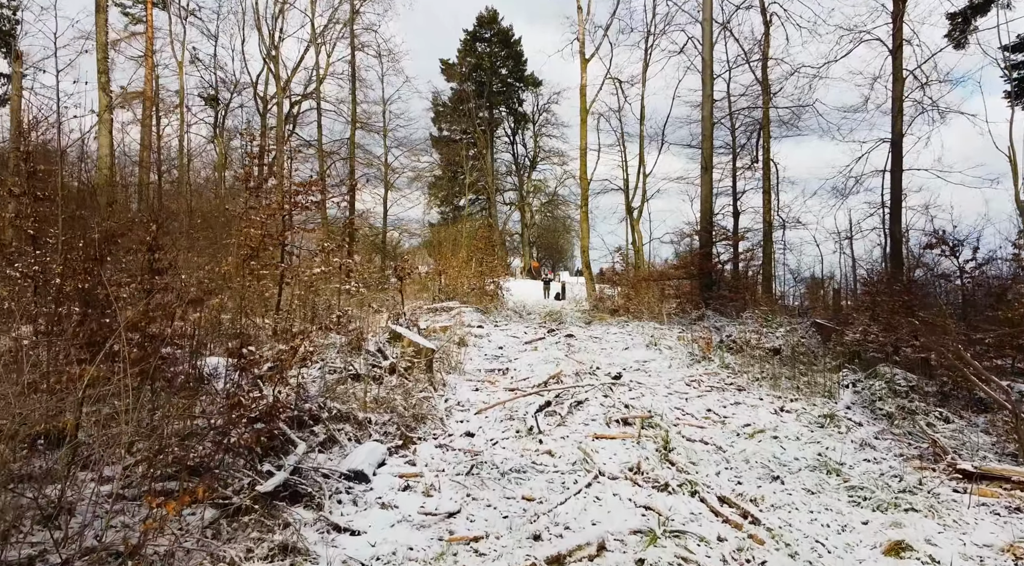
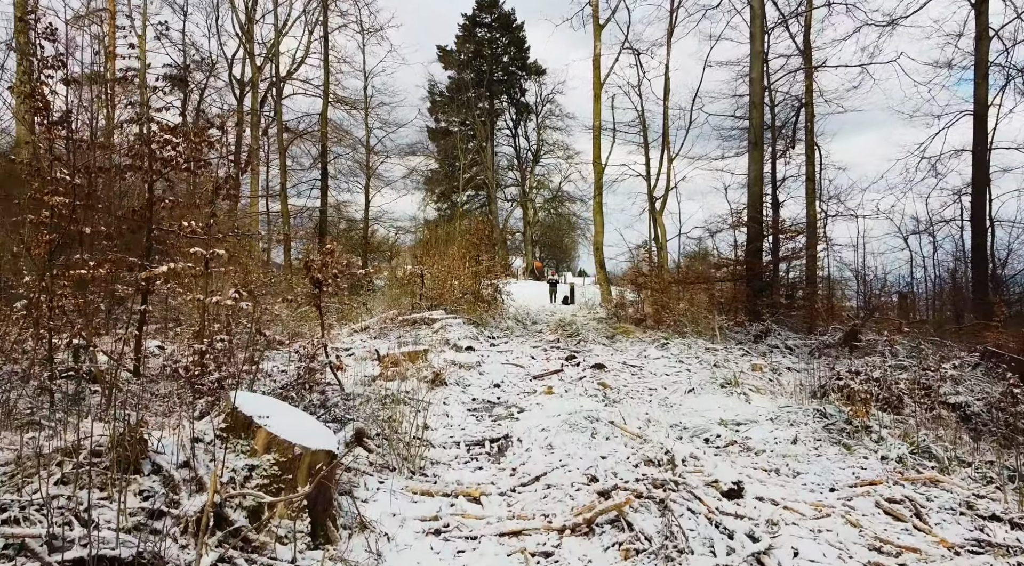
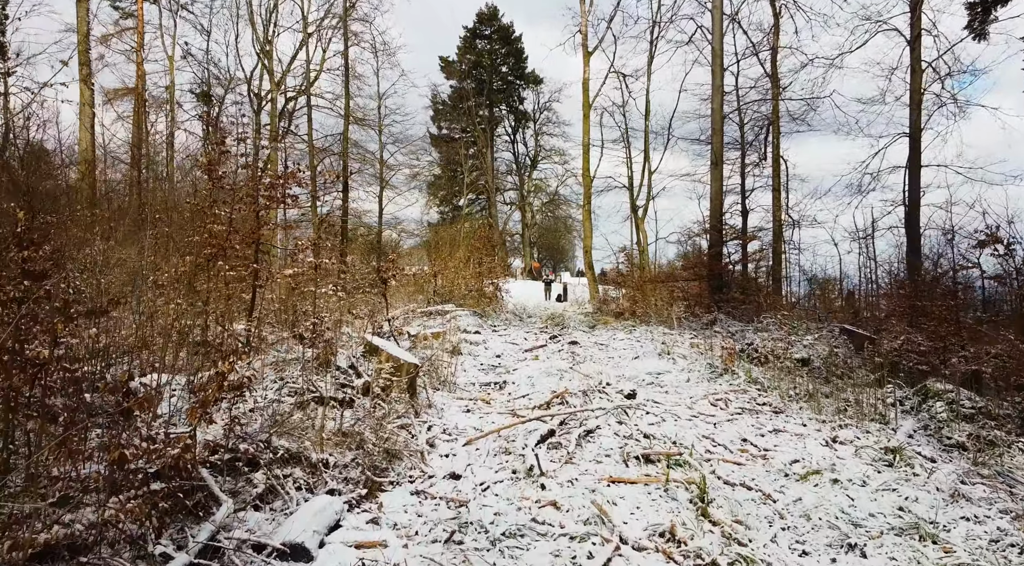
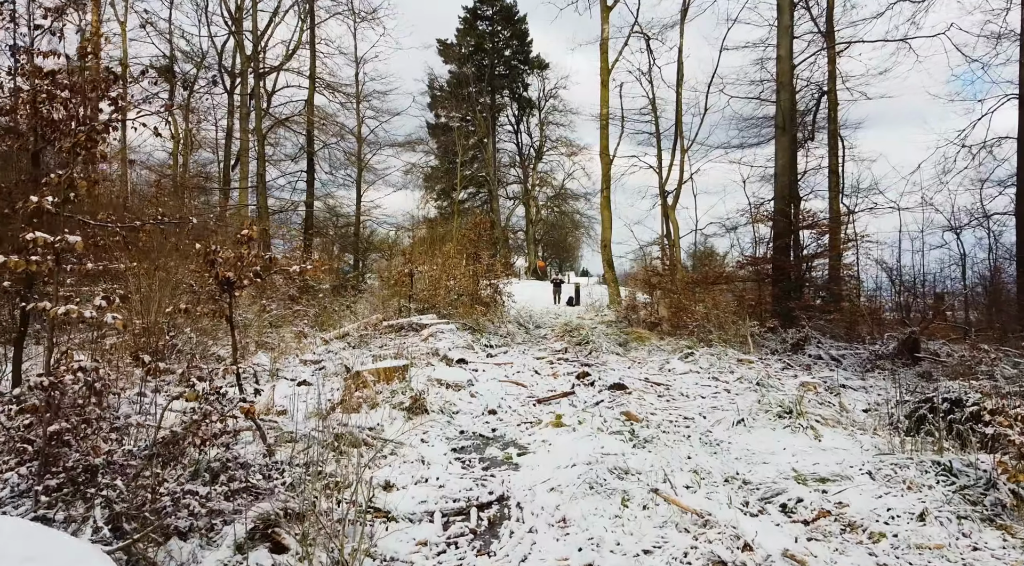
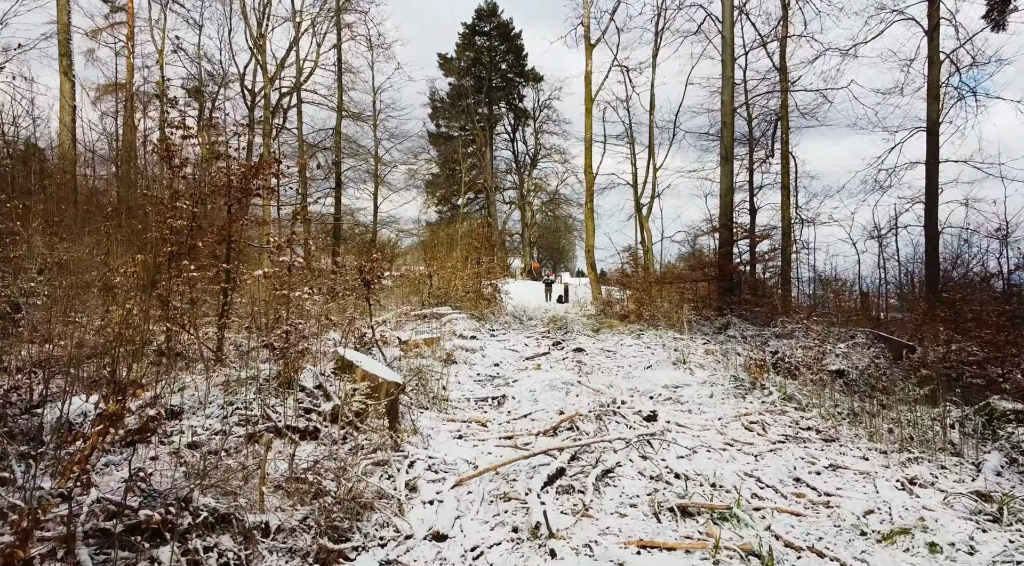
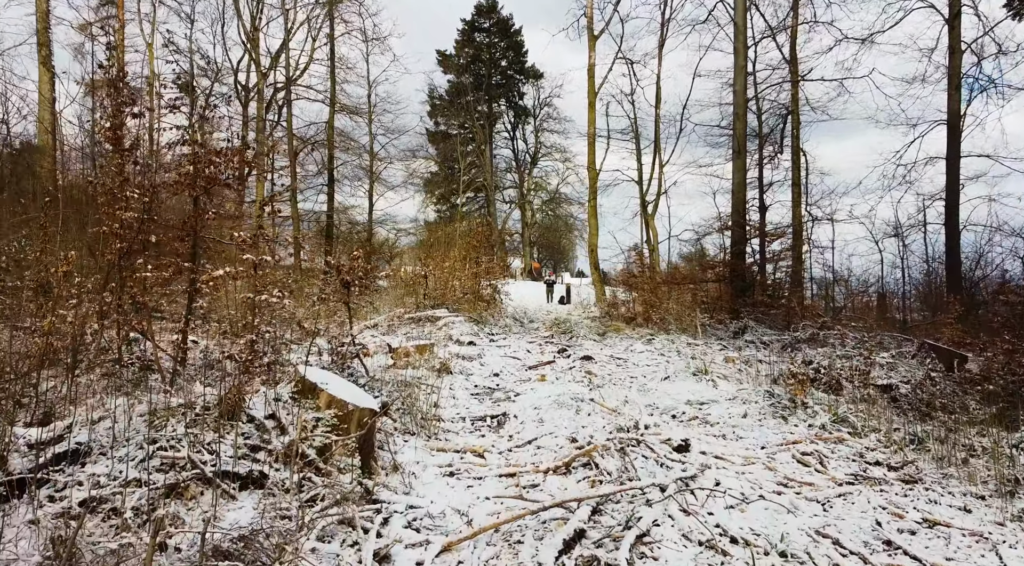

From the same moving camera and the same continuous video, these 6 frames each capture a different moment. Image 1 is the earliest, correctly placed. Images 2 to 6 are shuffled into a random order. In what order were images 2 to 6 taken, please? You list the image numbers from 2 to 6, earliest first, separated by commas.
3, 5, 6, 2, 4
